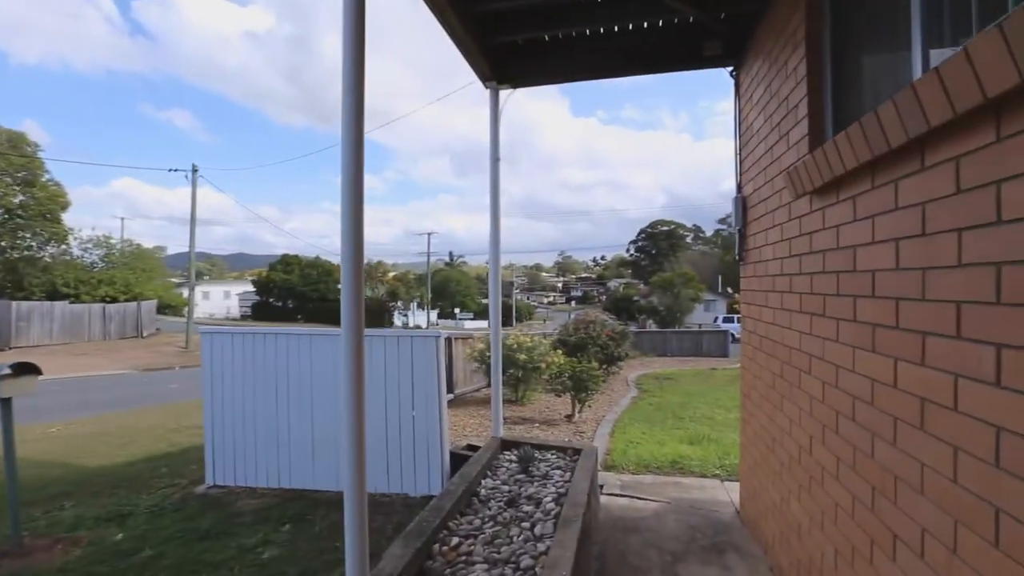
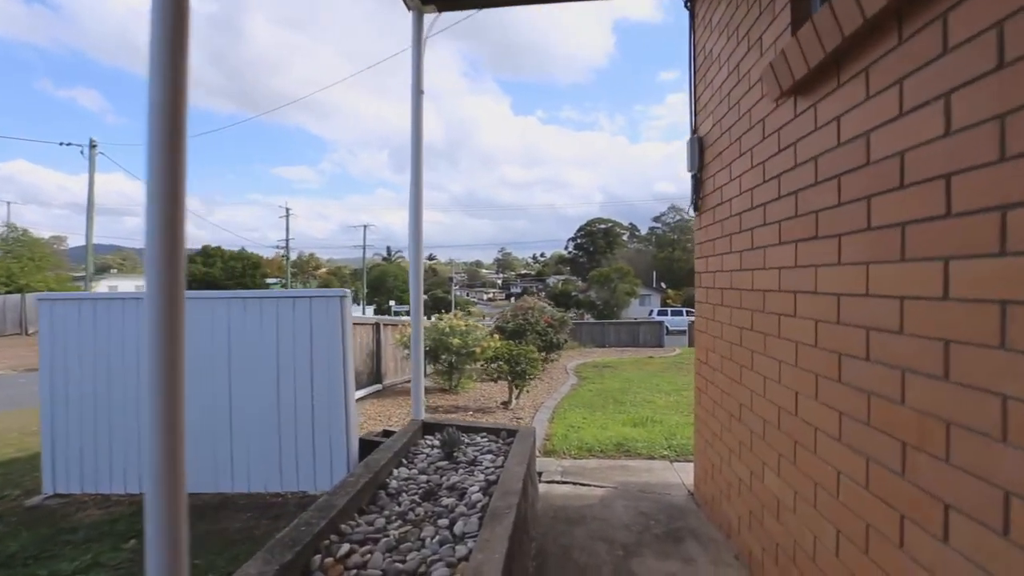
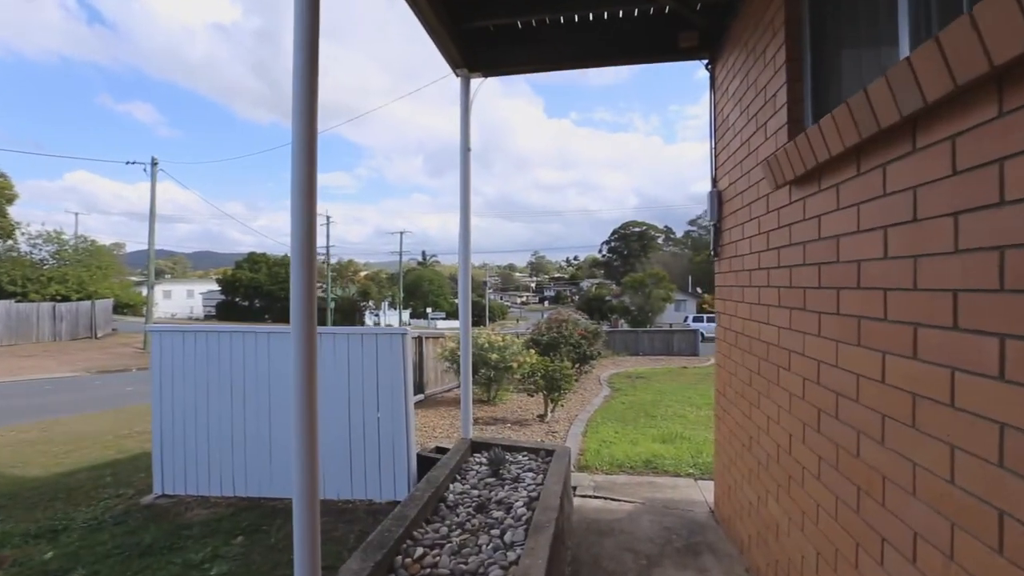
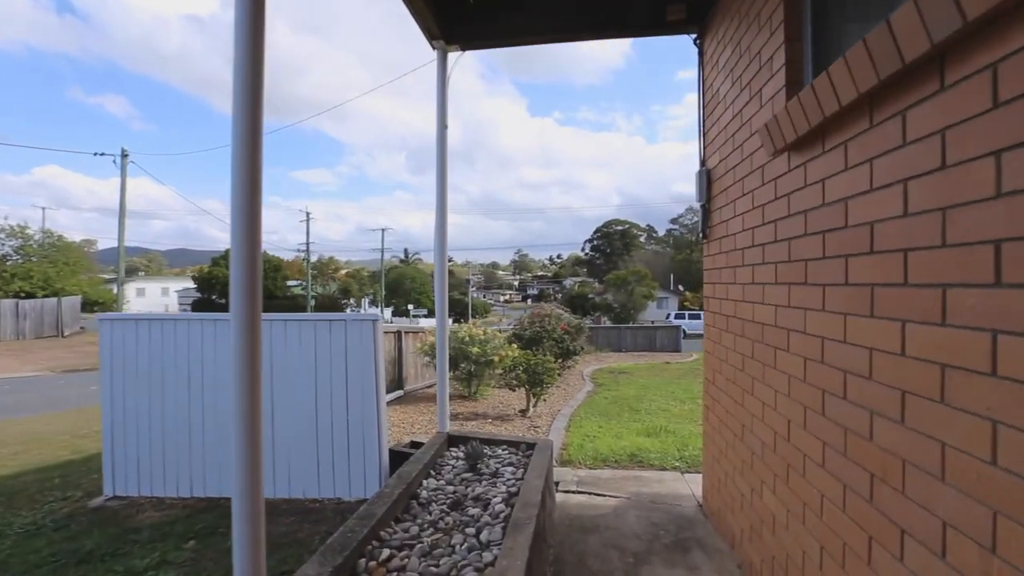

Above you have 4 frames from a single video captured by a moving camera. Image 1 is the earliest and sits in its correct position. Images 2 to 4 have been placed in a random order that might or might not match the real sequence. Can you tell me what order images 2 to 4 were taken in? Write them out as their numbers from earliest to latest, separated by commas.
3, 4, 2
